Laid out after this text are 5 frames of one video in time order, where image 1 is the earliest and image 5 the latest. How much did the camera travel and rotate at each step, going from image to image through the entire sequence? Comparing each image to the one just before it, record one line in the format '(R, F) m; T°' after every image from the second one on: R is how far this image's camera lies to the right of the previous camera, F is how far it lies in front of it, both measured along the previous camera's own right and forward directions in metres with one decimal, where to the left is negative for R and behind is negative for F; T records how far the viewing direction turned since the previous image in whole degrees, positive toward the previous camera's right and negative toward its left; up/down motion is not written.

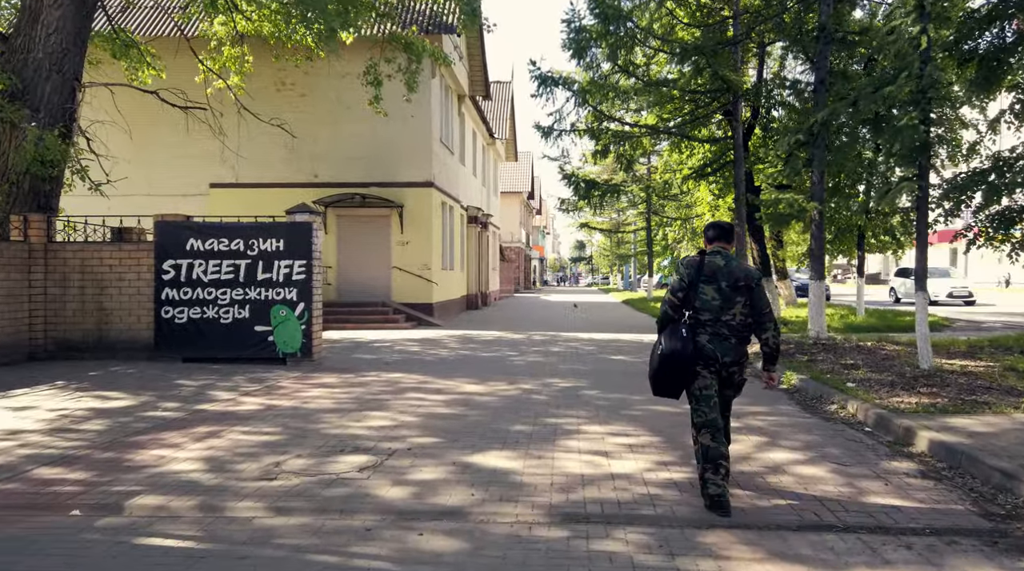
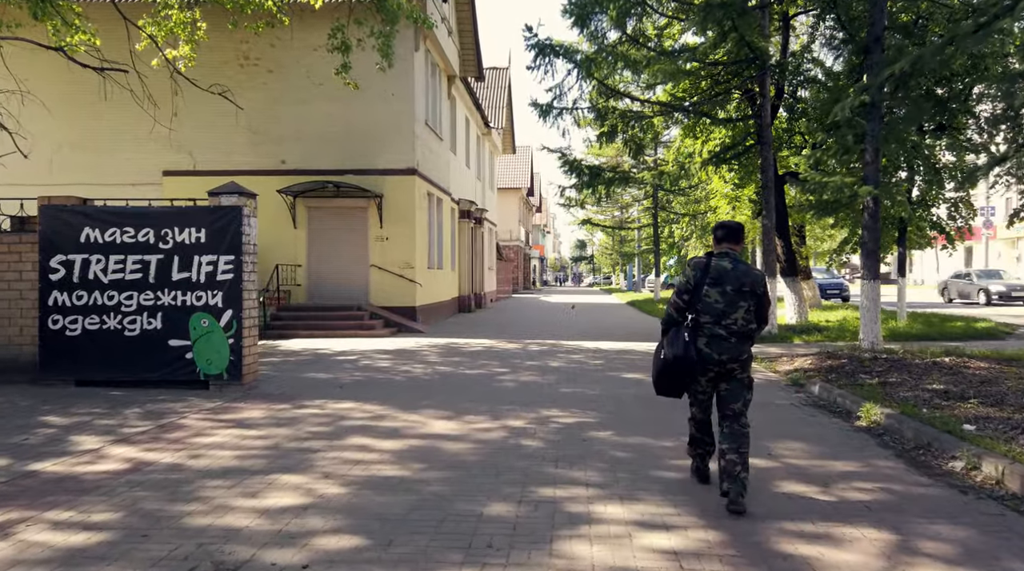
(+0.1, +2.6) m; 0°
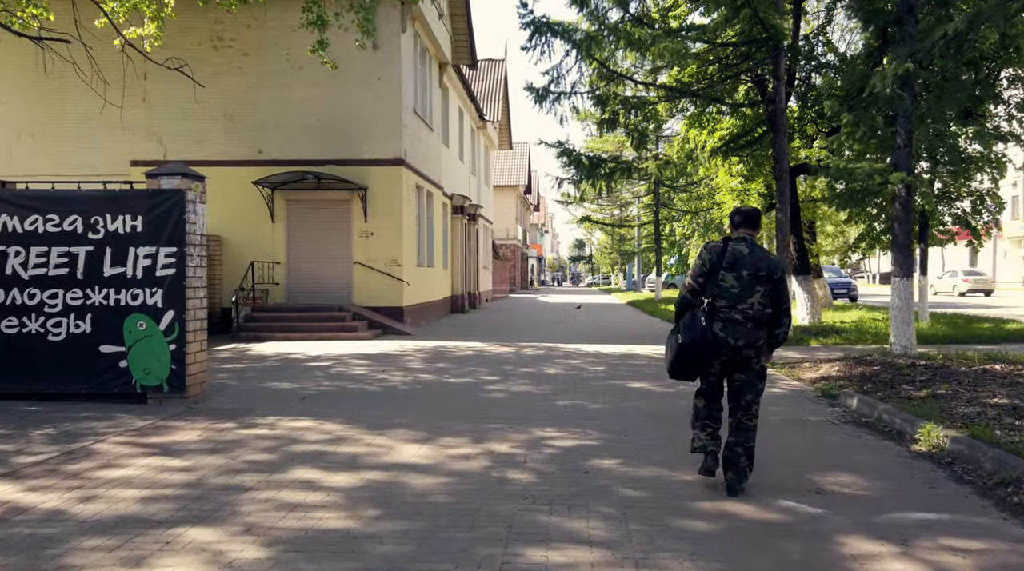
(+0.1, +1.3) m; 0°
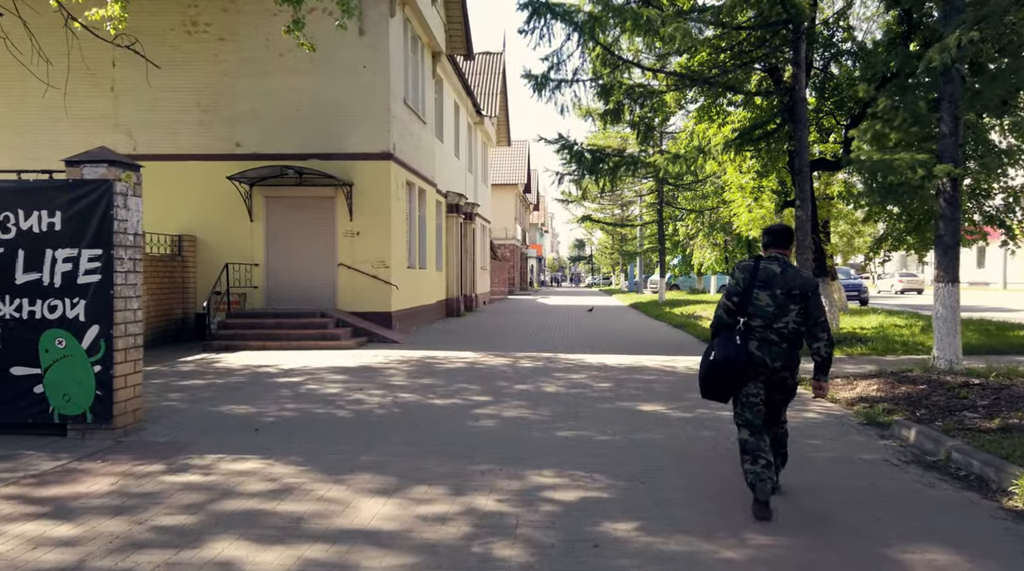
(+0.1, +1.3) m; 0°
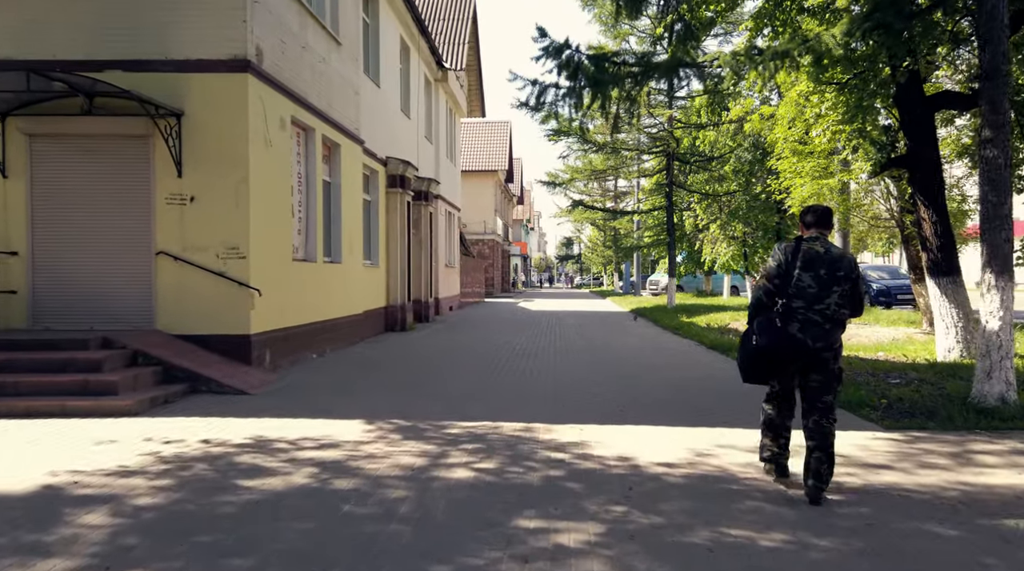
(+0.5, +6.9) m; +1°
